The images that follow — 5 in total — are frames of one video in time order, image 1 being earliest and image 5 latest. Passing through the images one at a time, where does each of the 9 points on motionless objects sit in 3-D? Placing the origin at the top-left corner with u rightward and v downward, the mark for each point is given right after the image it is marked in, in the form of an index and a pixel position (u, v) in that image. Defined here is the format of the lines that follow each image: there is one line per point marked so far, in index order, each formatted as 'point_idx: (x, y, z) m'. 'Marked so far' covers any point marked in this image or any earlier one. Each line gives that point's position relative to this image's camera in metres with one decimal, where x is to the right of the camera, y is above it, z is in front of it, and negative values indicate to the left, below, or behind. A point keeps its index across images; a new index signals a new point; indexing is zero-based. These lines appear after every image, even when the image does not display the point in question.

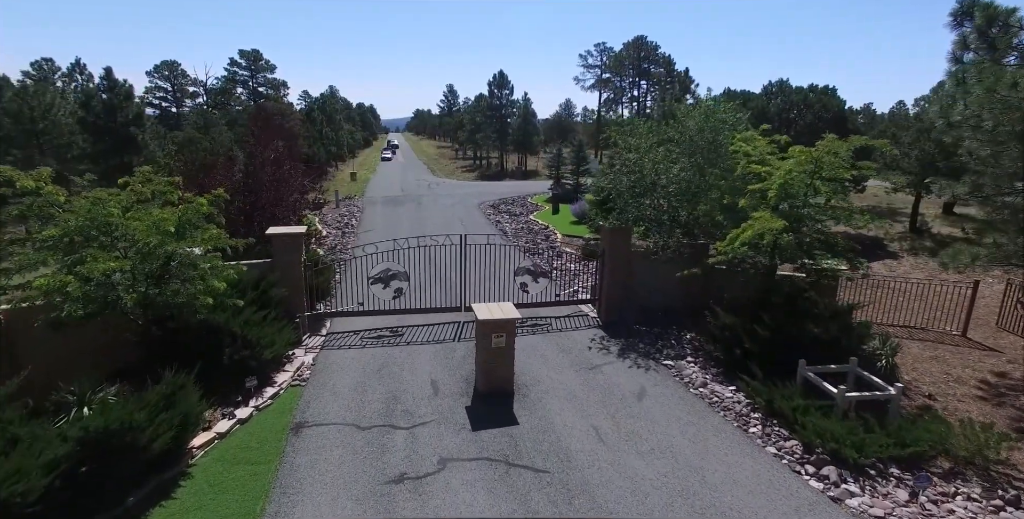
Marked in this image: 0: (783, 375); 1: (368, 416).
0: (+4.0, -1.7, +7.9) m
1: (-1.9, -2.1, +7.2) m
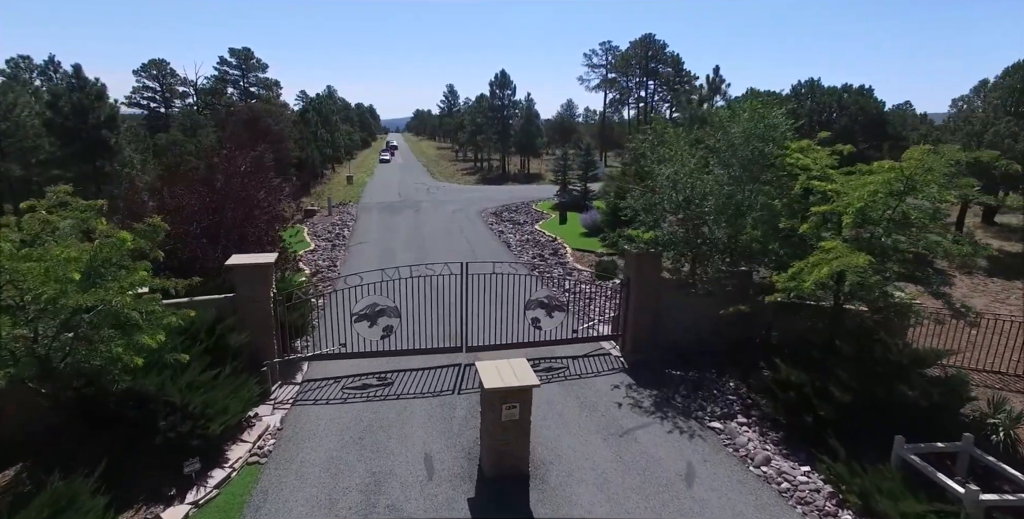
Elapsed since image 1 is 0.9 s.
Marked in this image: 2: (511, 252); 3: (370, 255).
0: (+4.1, -2.2, +6.2) m
1: (-1.7, -2.6, +5.5) m
2: (-0.1, +0.3, +19.3) m
3: (-5.0, +0.2, +18.9) m
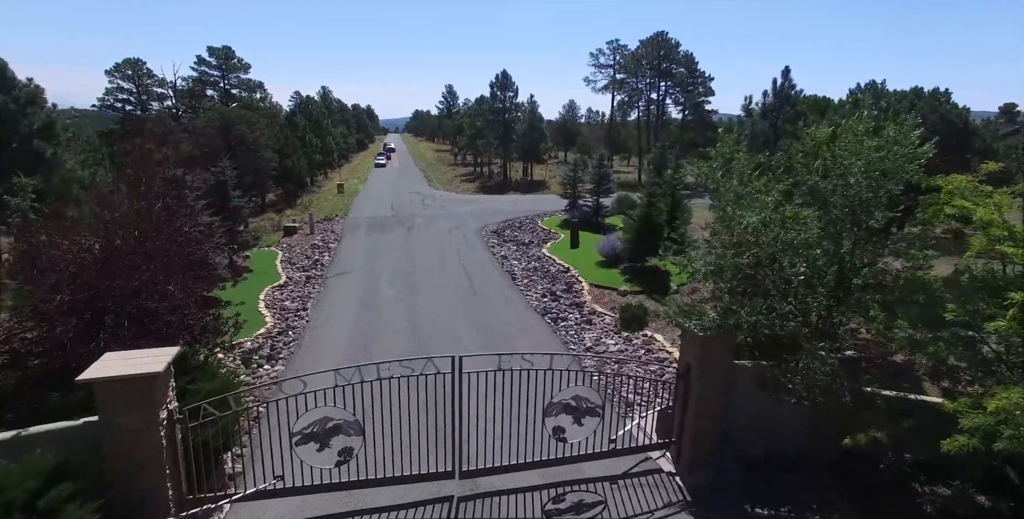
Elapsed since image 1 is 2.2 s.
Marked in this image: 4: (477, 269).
0: (+4.3, -3.3, +3.4) m
1: (-1.6, -3.7, +2.6) m
2: (+0.1, -0.8, +16.5) m
3: (-4.8, -0.8, +16.1) m
4: (-1.2, -0.4, +18.0) m
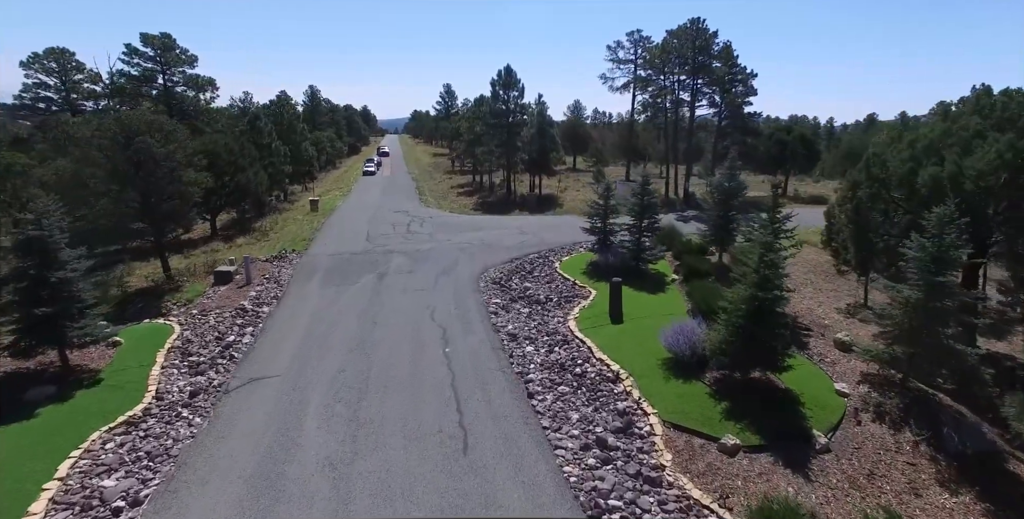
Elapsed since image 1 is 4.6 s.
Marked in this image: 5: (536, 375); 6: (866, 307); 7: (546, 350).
0: (+4.6, -5.3, -3.2) m
1: (-1.3, -5.6, -4.0) m
2: (+0.4, -2.7, +9.9) m
3: (-4.5, -2.8, +9.5) m
4: (-0.9, -2.4, +11.4) m
5: (+0.5, -2.3, +11.4) m
6: (+9.5, -1.3, +14.4) m
7: (+0.8, -2.0, +12.6) m
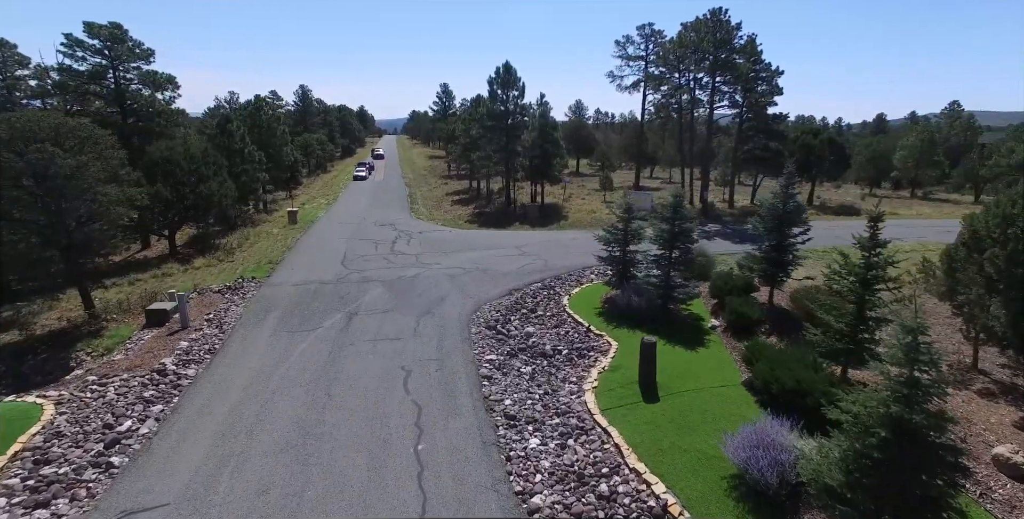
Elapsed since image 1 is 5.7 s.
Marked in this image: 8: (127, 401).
0: (+4.5, -6.3, -6.8) m
1: (-1.4, -6.7, -7.5) m
2: (+0.4, -3.8, +6.3) m
3: (-4.6, -3.8, +5.9) m
4: (-0.9, -3.4, +7.8) m
5: (+0.4, -3.3, +7.8) m
6: (+9.4, -2.3, +10.9) m
7: (+0.8, -3.0, +9.0) m
8: (-7.4, -2.7, +10.3) m
